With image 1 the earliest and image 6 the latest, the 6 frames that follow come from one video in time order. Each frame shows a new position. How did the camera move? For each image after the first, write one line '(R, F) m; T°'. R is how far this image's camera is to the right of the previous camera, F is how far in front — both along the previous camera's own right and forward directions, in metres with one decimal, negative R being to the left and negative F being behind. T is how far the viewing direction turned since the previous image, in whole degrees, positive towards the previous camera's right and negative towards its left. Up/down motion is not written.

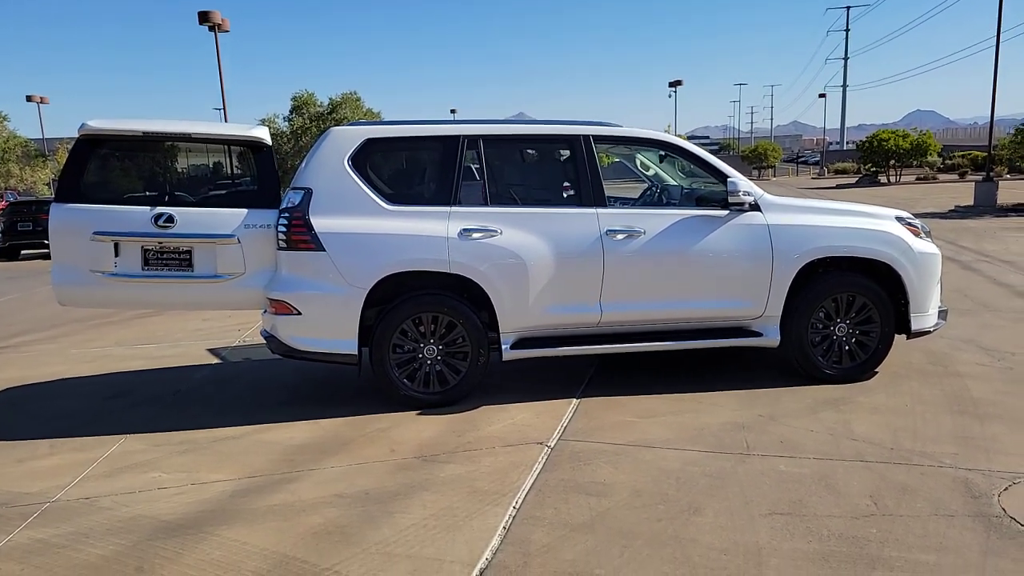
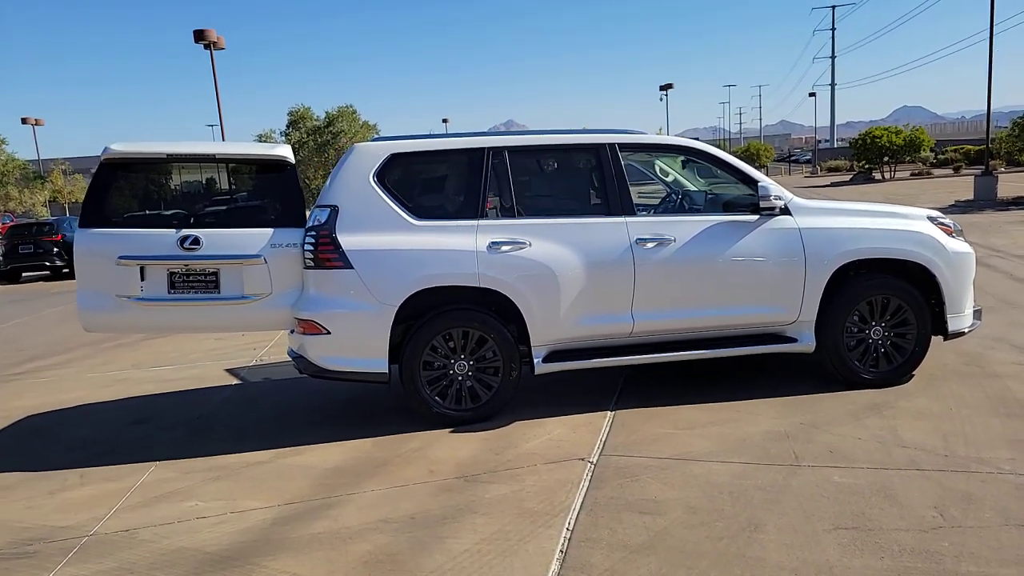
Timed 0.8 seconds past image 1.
(-0.2, +0.1) m; 0°
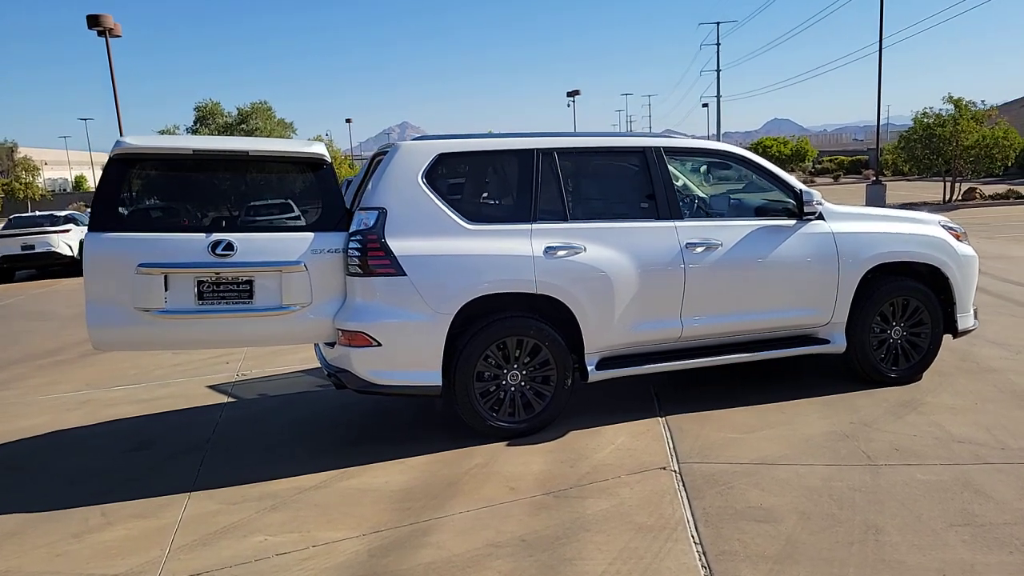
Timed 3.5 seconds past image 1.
(-1.0, +0.2) m; +8°
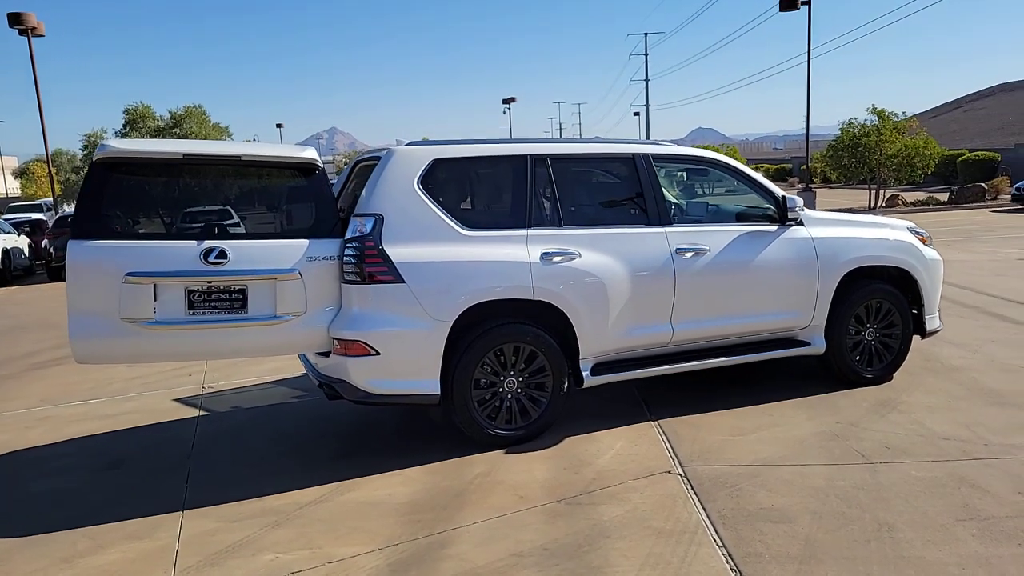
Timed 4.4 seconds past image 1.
(-0.4, +0.1) m; +5°
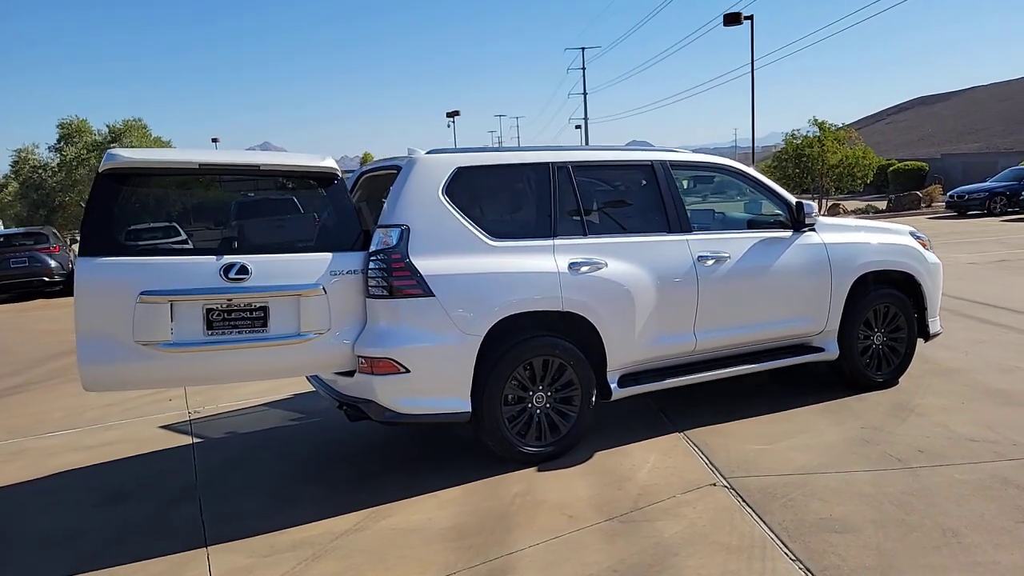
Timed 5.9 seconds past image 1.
(-0.5, +0.2) m; +4°
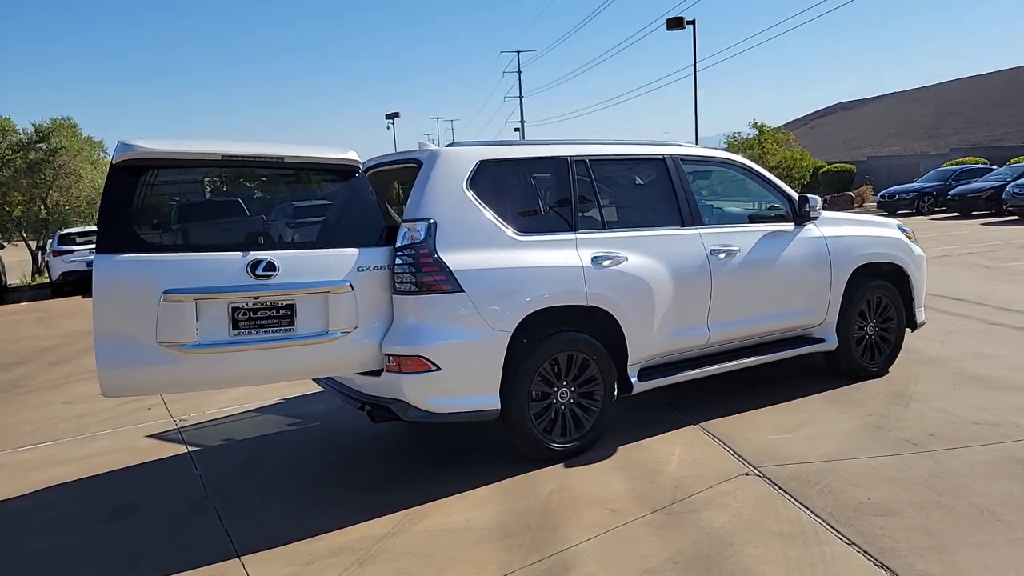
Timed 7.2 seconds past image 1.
(-0.5, +0.1) m; +5°
